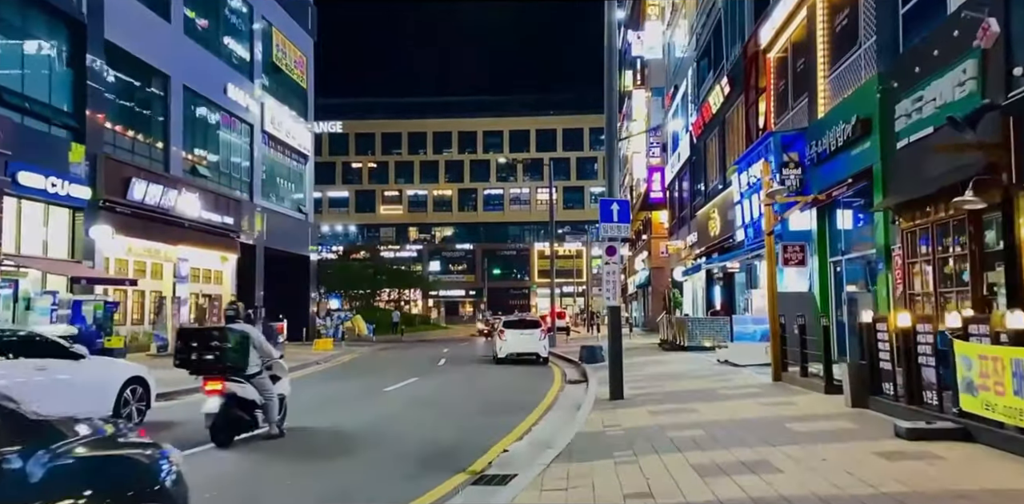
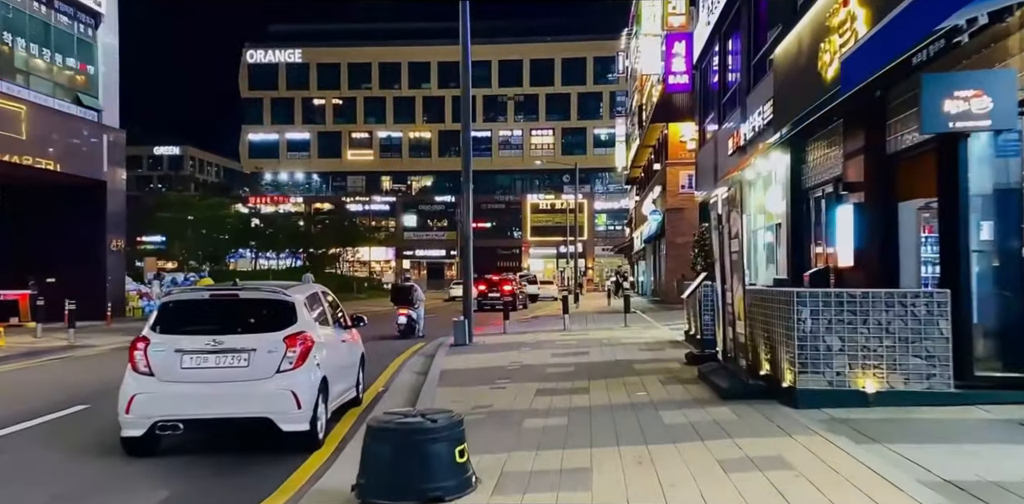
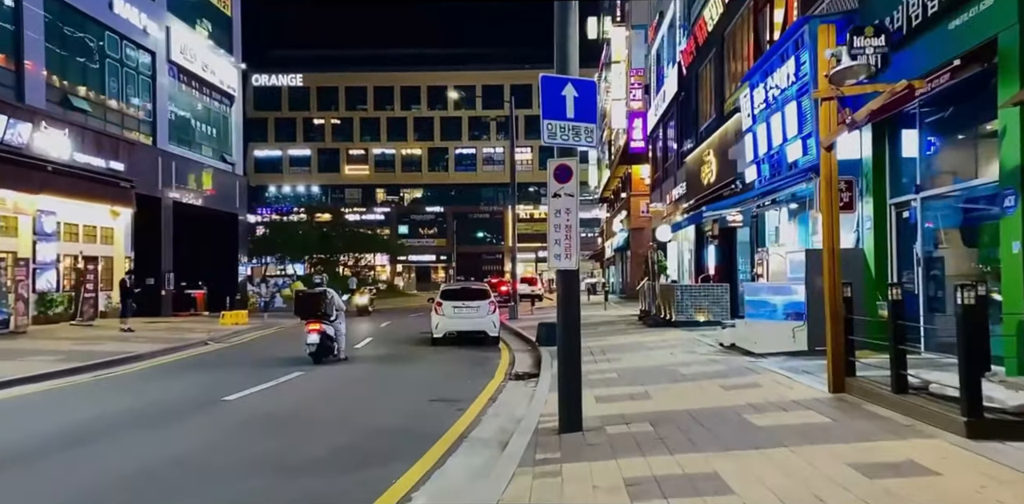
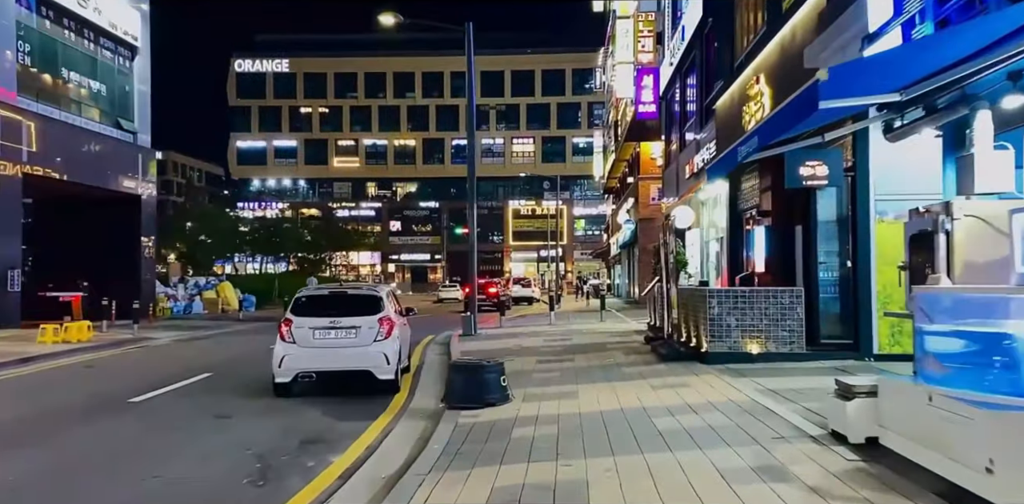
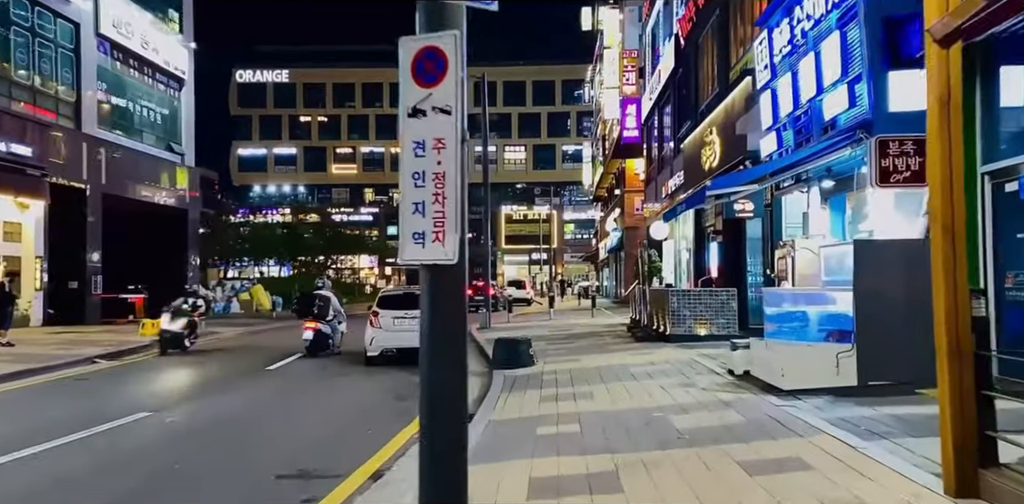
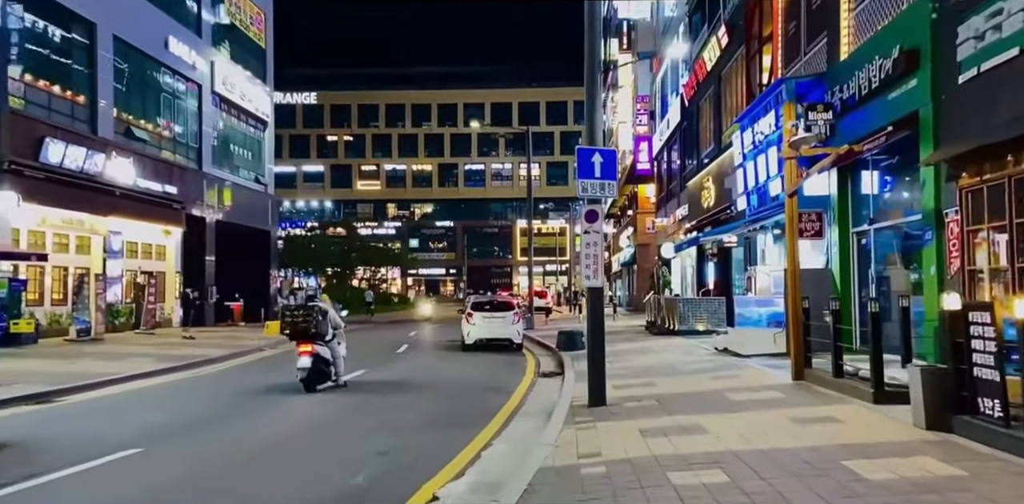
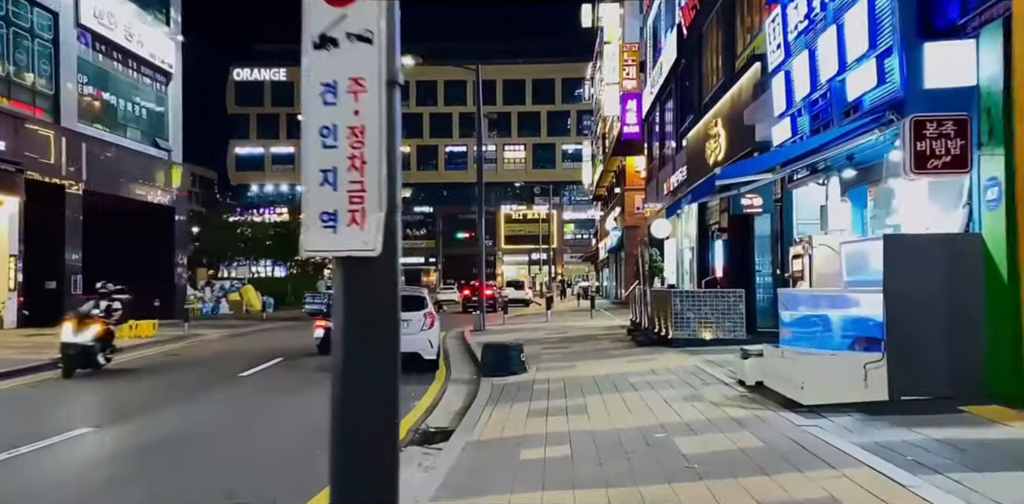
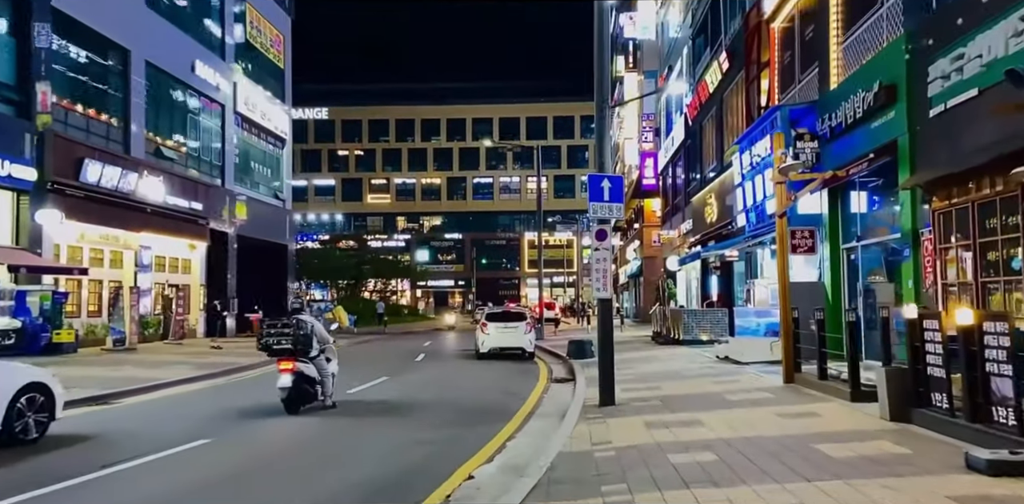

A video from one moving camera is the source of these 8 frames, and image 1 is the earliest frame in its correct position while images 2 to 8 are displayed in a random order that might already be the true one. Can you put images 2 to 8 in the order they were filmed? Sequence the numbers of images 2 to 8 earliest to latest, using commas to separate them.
8, 6, 3, 5, 7, 4, 2
